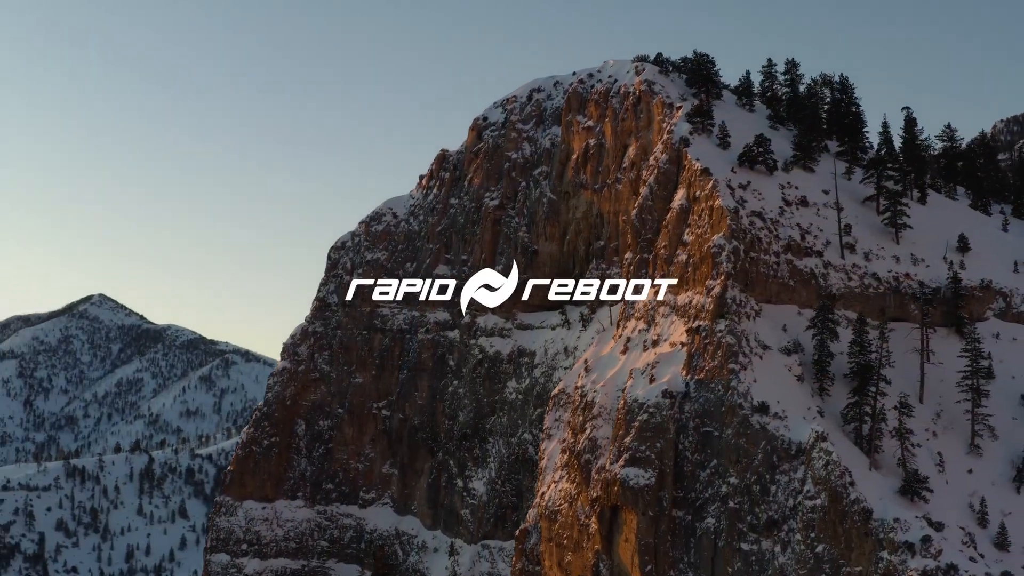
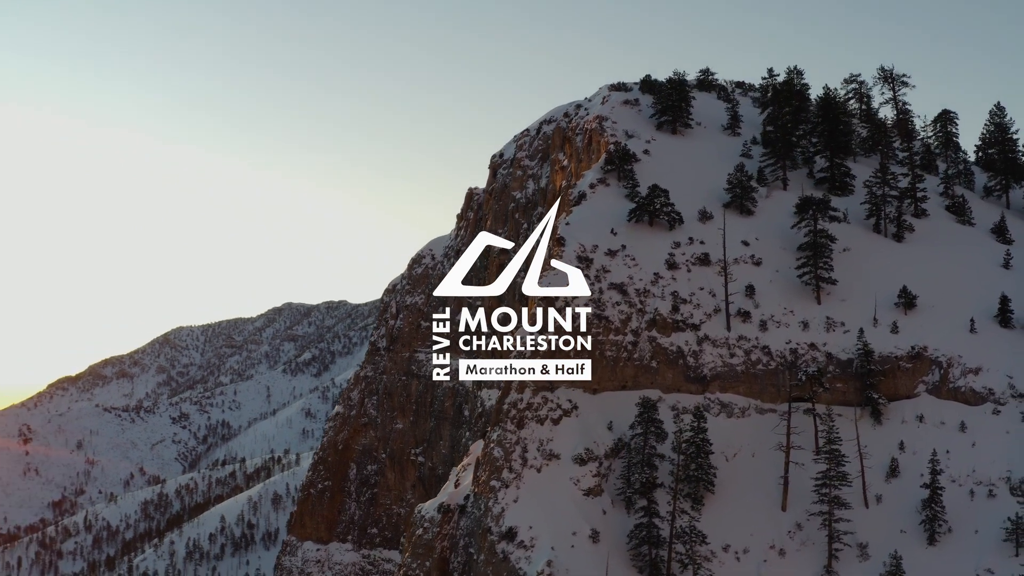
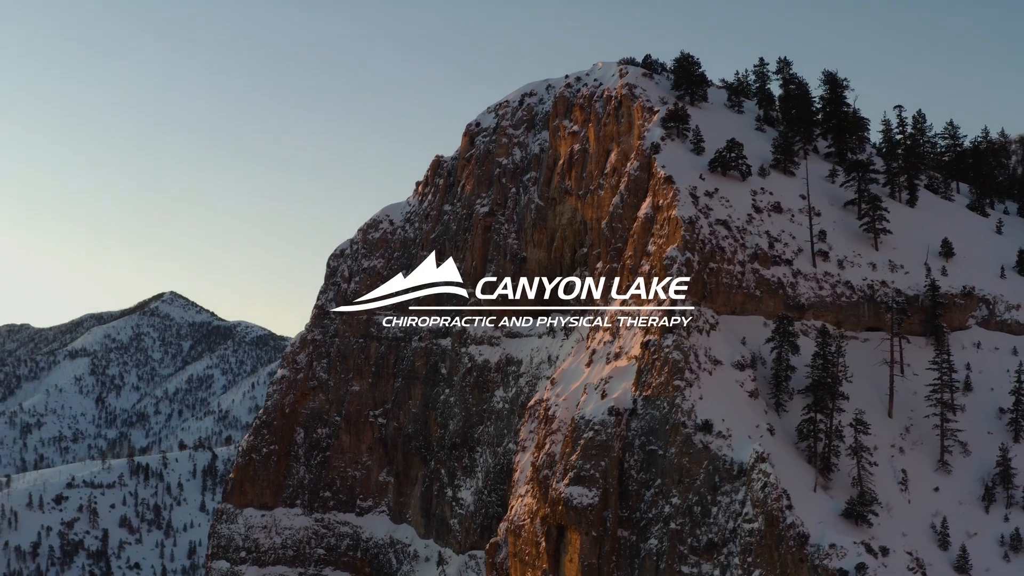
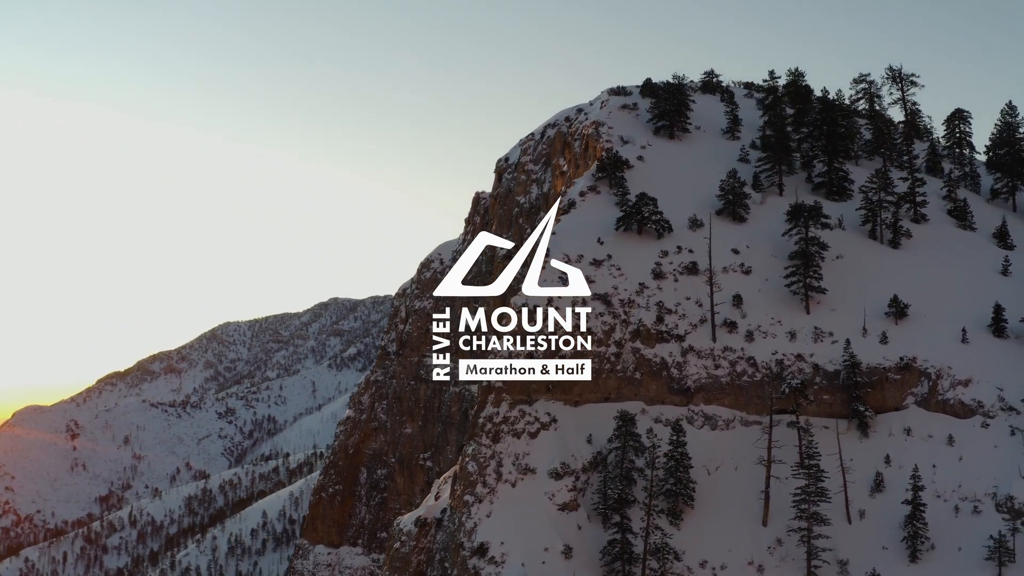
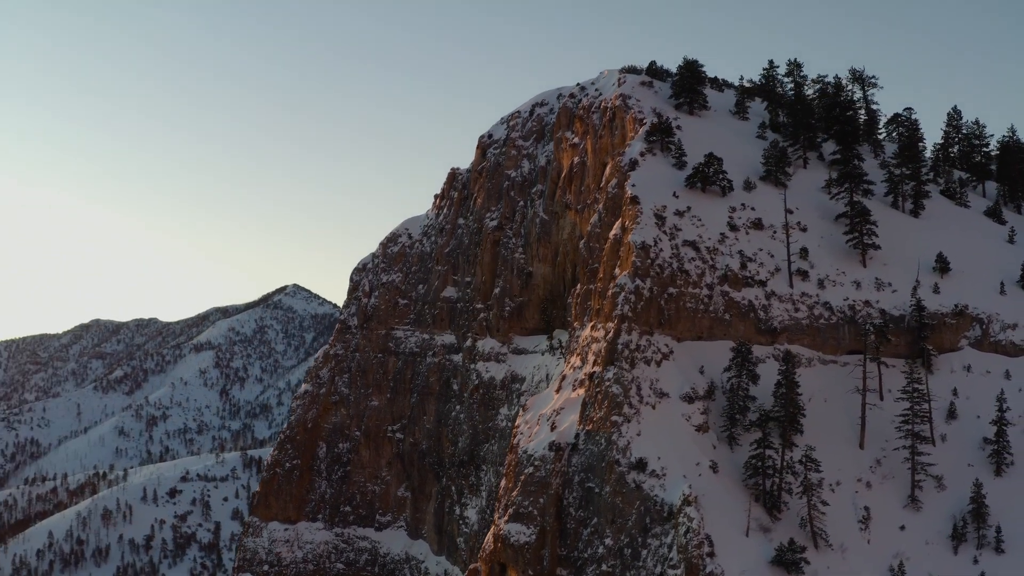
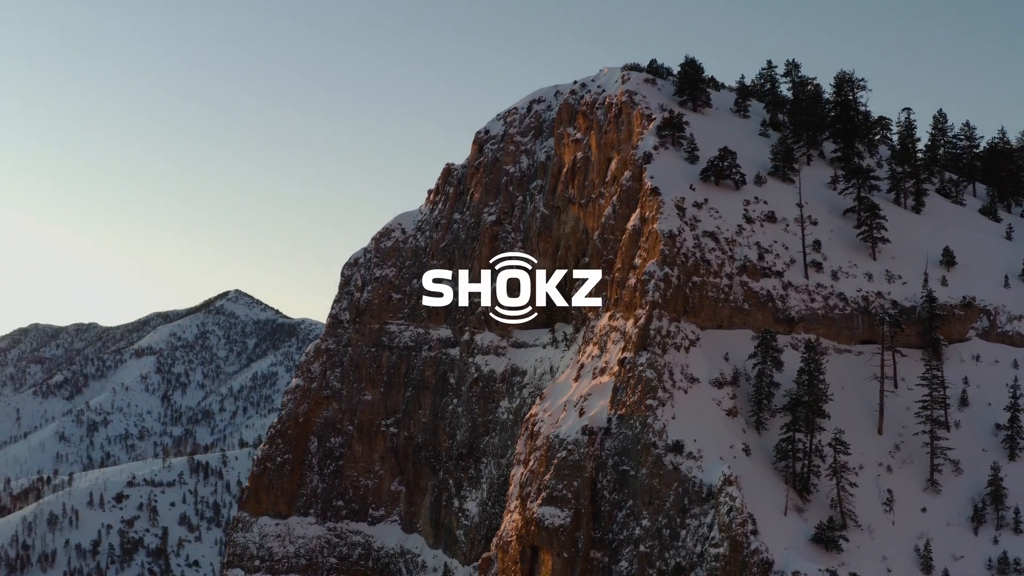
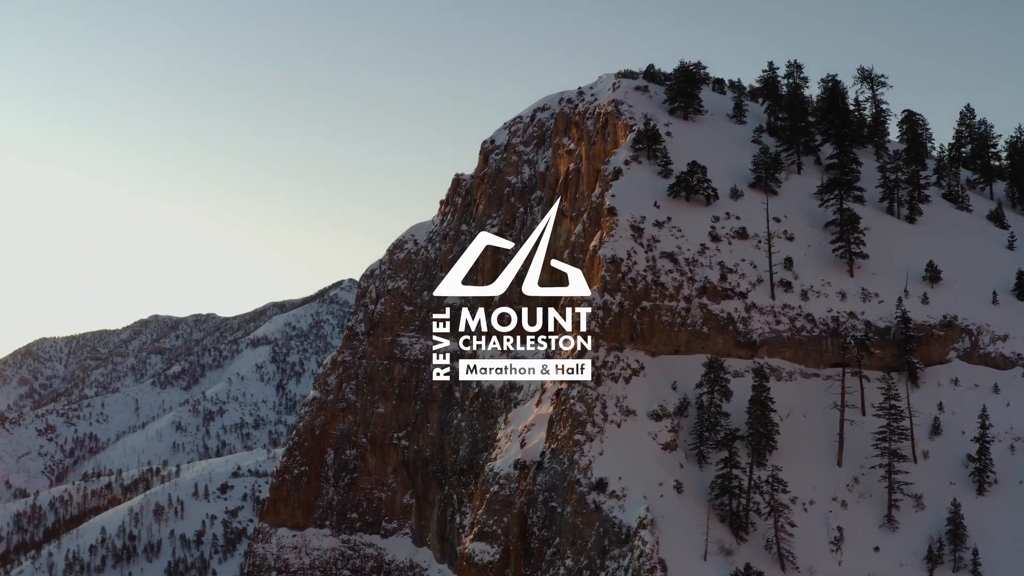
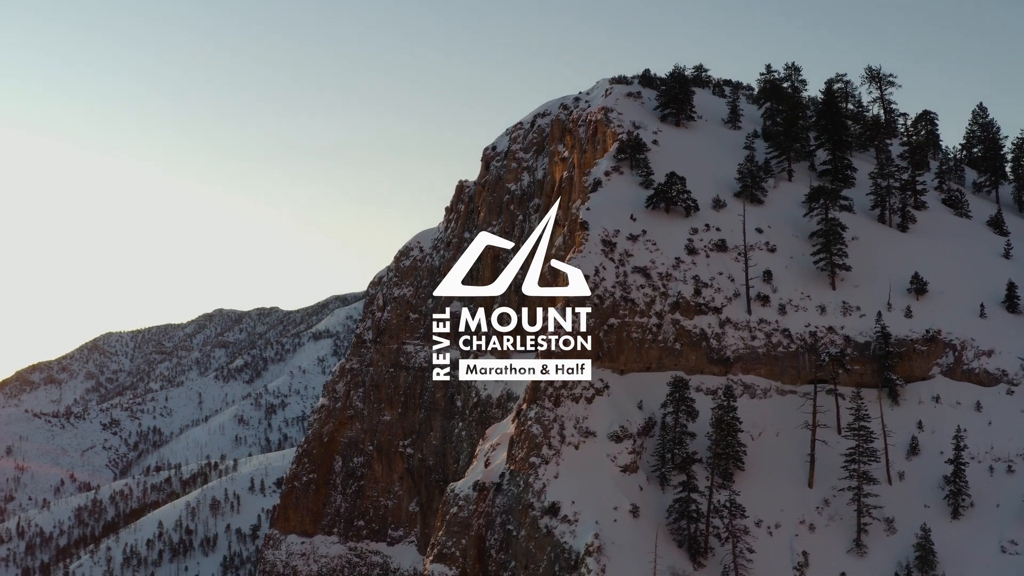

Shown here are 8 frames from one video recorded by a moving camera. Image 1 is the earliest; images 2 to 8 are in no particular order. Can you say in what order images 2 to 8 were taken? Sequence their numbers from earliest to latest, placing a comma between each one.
3, 6, 5, 7, 8, 2, 4
